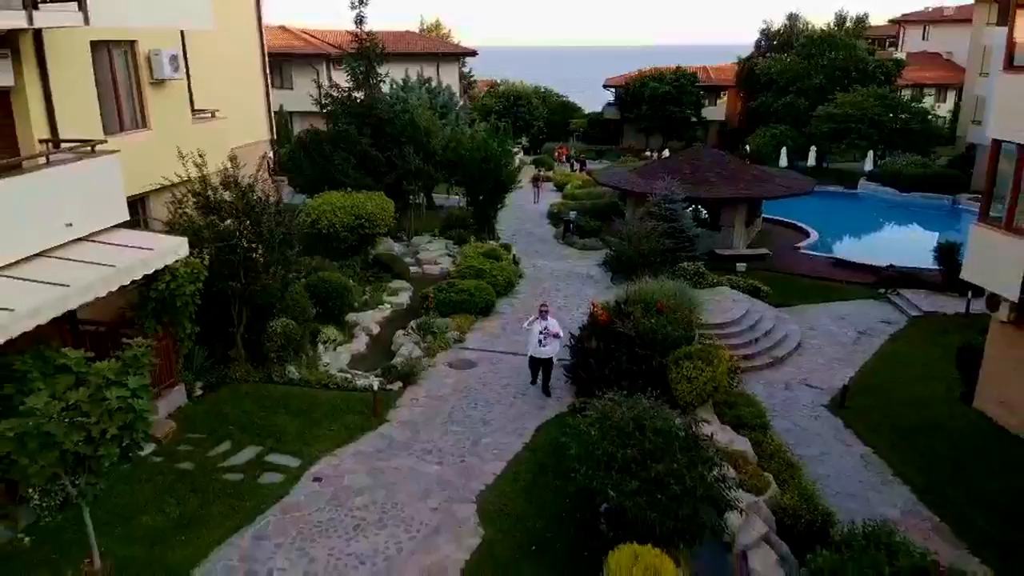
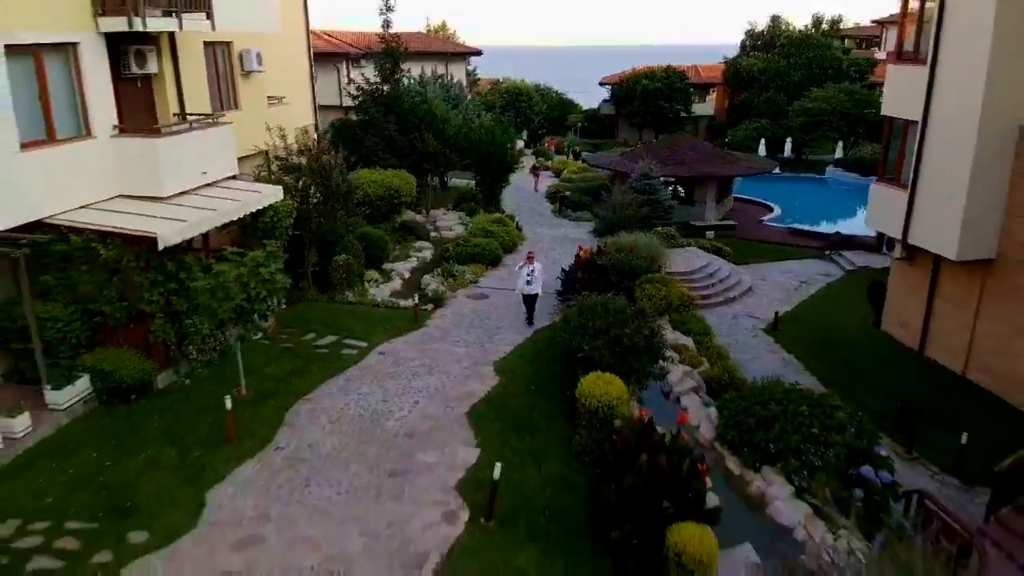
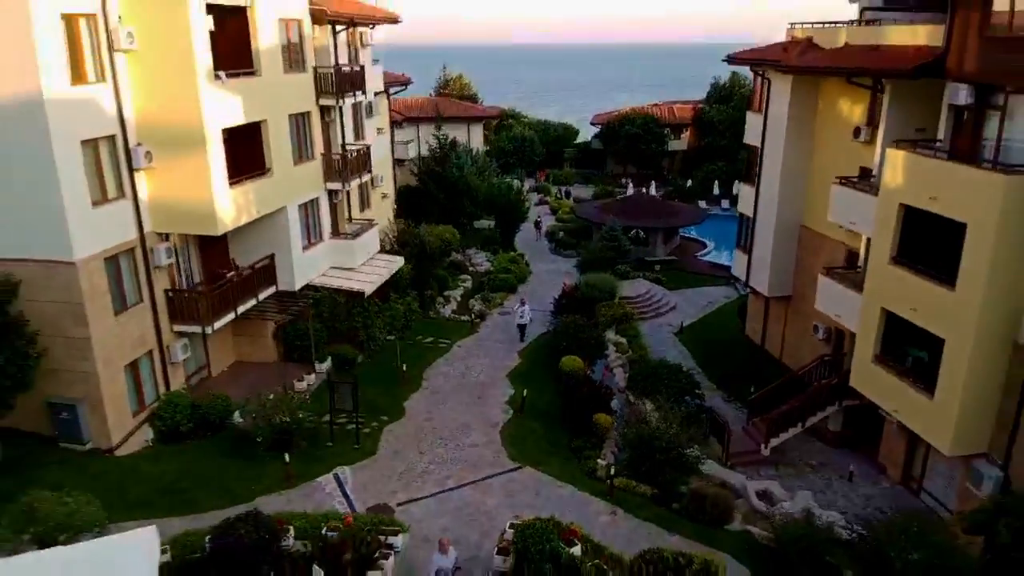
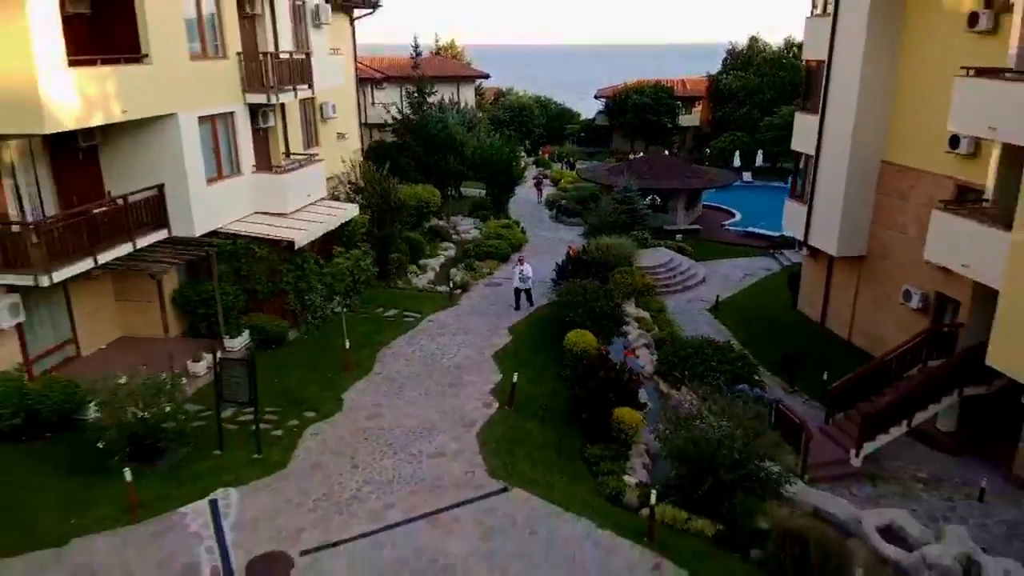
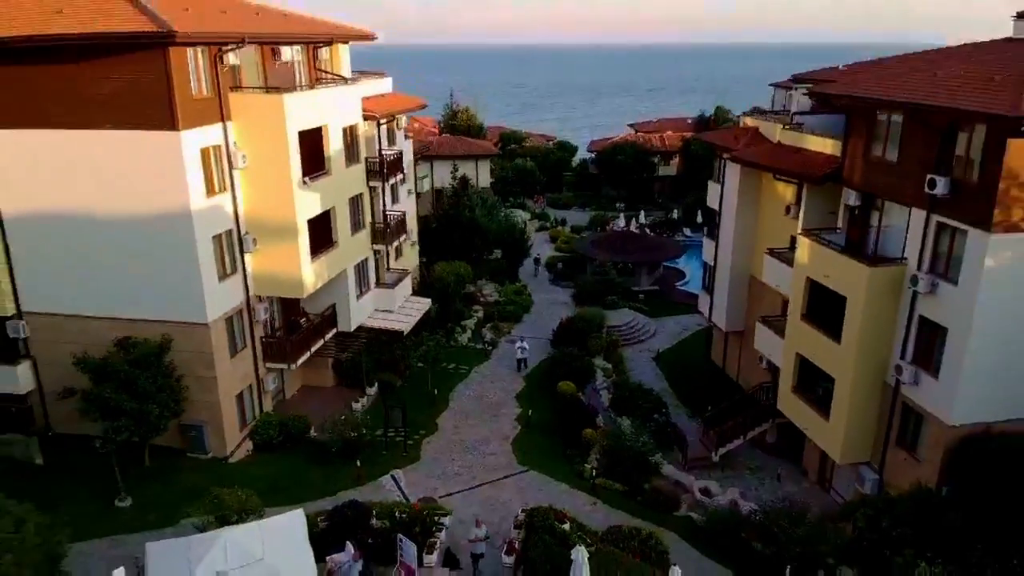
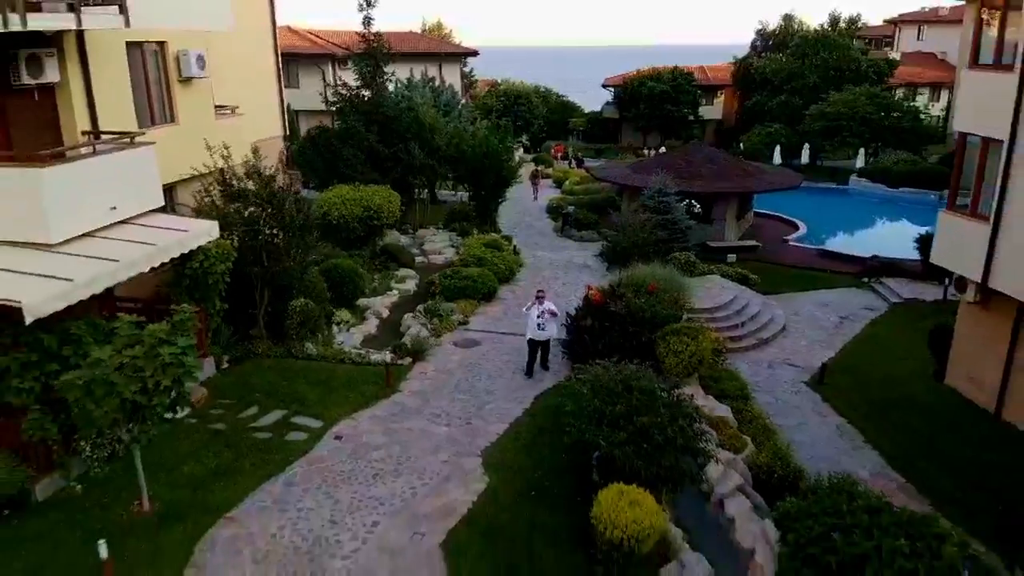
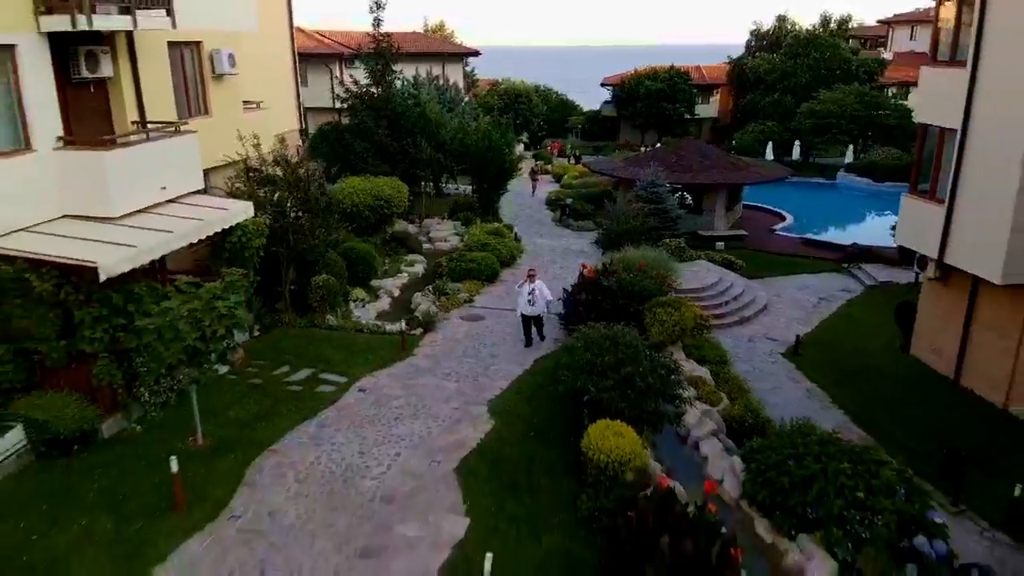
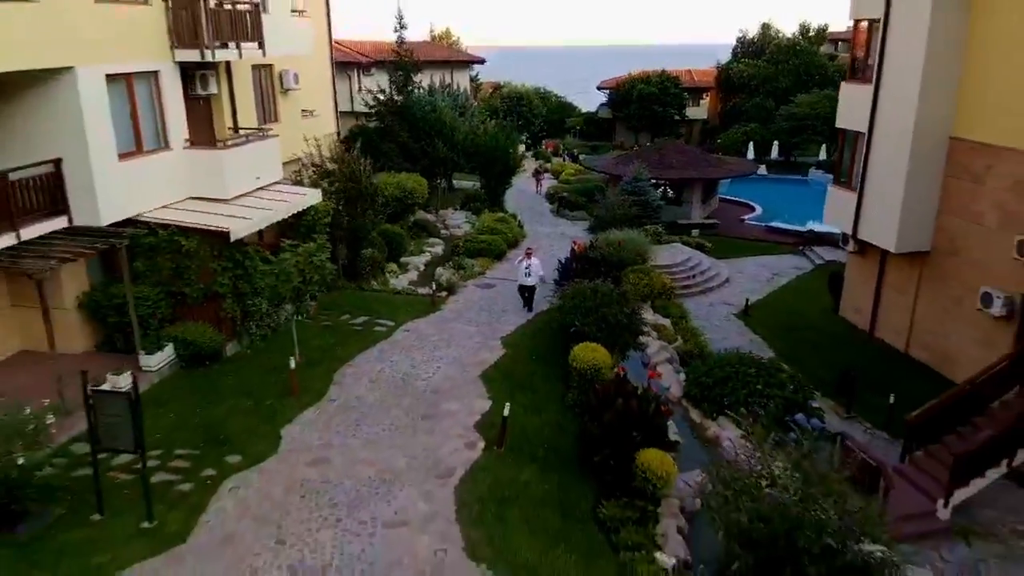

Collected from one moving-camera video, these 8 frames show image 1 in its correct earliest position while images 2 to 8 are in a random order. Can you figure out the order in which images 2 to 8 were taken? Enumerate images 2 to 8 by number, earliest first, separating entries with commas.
6, 7, 2, 8, 4, 3, 5
